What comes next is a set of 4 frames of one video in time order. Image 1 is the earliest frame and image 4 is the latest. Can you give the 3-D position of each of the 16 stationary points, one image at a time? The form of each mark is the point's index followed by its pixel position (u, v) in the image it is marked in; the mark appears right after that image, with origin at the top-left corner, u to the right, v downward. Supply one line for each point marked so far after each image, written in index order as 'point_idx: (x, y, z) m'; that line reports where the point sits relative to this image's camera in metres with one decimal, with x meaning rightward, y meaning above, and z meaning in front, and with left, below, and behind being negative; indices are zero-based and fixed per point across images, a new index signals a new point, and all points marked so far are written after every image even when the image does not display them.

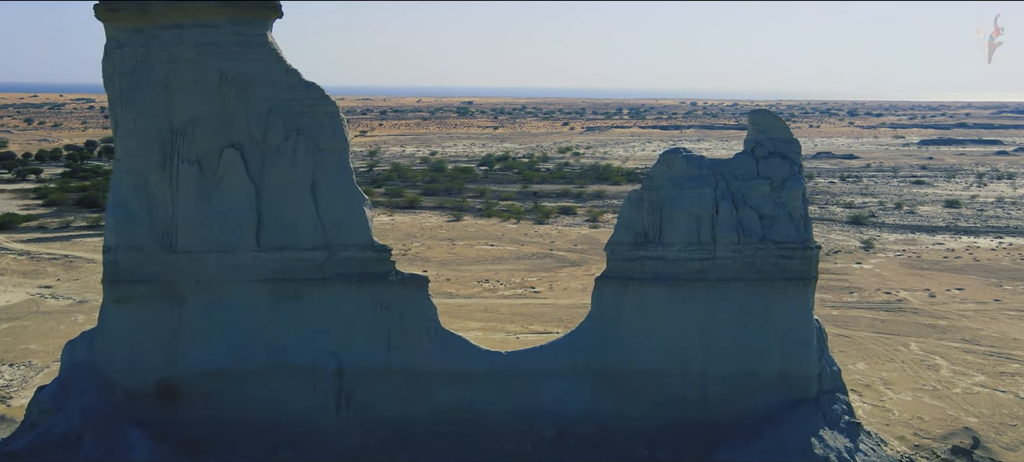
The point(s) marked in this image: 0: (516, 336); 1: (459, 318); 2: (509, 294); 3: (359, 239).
0: (0.0, -1.2, +15.6) m
1: (-0.6, -1.1, +16.7) m
2: (0.0, -0.9, +18.5) m
3: (-1.1, -0.1, +9.9) m
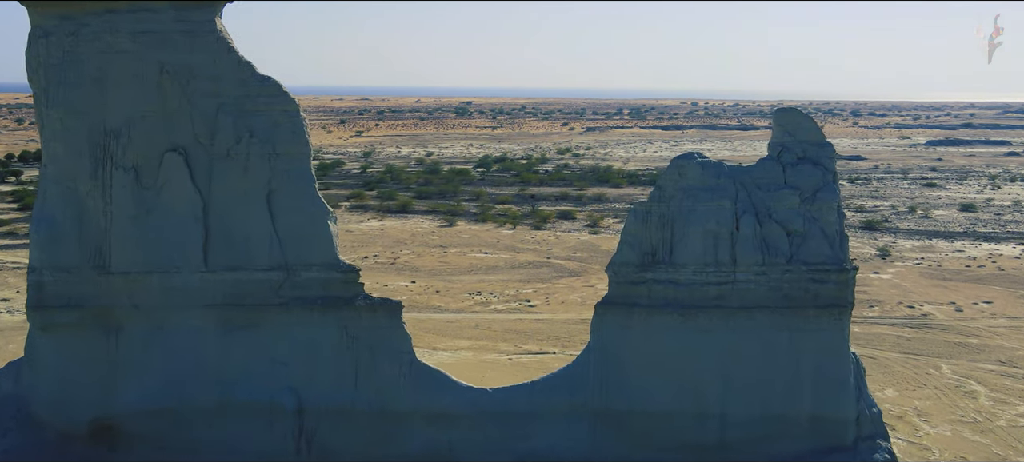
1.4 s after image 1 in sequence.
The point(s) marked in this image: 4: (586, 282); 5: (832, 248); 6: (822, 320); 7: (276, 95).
0: (0.0, -1.3, +14.3) m
1: (-0.7, -1.2, +15.4) m
2: (-0.1, -1.0, +17.1) m
3: (-1.2, -0.2, +8.6) m
4: (+1.0, -0.7, +19.5) m
5: (+1.9, -0.1, +8.0) m
6: (+1.8, -0.5, +8.0) m
7: (-1.5, +0.8, +8.5) m
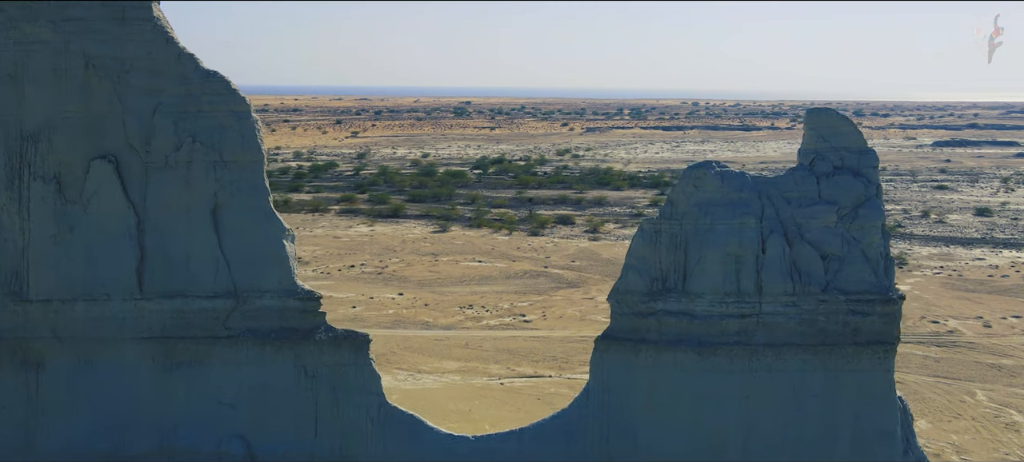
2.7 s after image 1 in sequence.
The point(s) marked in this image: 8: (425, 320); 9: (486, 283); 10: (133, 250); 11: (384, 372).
0: (-0.1, -1.4, +13.0) m
1: (-0.8, -1.3, +14.1) m
2: (-0.2, -1.1, +15.9) m
3: (-1.3, -0.3, +7.3) m
4: (+1.0, -0.8, +18.2) m
5: (+1.8, -0.2, +6.7) m
6: (+1.7, -0.6, +6.8) m
7: (-1.5, +0.7, +7.2) m
8: (-1.0, -1.0, +16.2) m
9: (-0.4, -0.7, +19.1) m
10: (-2.0, -0.1, +7.3) m
11: (-1.2, -1.4, +13.3) m
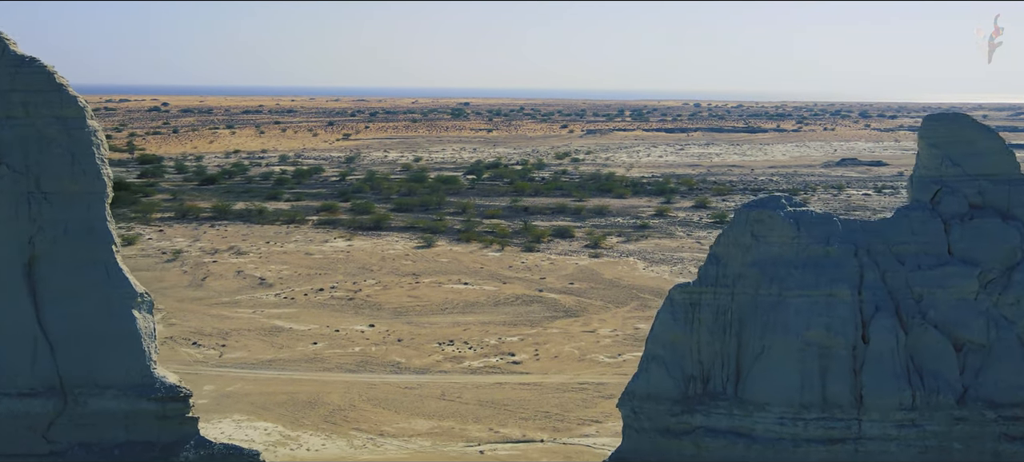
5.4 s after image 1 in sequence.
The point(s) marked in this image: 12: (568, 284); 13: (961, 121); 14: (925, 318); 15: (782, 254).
0: (-0.3, -1.7, +10.5) m
1: (-0.9, -1.5, +11.7) m
2: (-0.3, -1.3, +13.4) m
3: (-1.4, -0.5, +4.9) m
4: (+0.8, -1.1, +15.8) m
5: (+1.6, -0.5, +4.3) m
6: (+1.6, -0.9, +4.3) m
7: (-1.7, +0.5, +4.8) m
8: (-1.2, -1.3, +13.7) m
9: (-0.5, -1.0, +16.7) m
10: (-2.2, -0.3, +4.9) m
11: (-1.4, -1.6, +10.8) m
12: (+0.8, -0.7, +18.8) m
13: (+1.5, +0.3, +4.4) m
14: (+1.3, -0.3, +4.3) m
15: (+0.9, -0.1, +4.3) m
